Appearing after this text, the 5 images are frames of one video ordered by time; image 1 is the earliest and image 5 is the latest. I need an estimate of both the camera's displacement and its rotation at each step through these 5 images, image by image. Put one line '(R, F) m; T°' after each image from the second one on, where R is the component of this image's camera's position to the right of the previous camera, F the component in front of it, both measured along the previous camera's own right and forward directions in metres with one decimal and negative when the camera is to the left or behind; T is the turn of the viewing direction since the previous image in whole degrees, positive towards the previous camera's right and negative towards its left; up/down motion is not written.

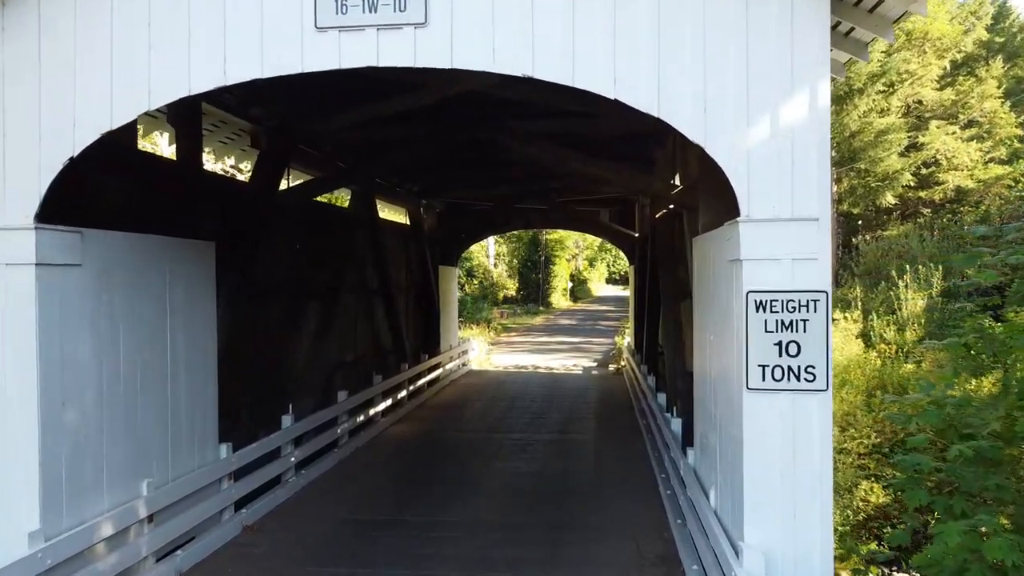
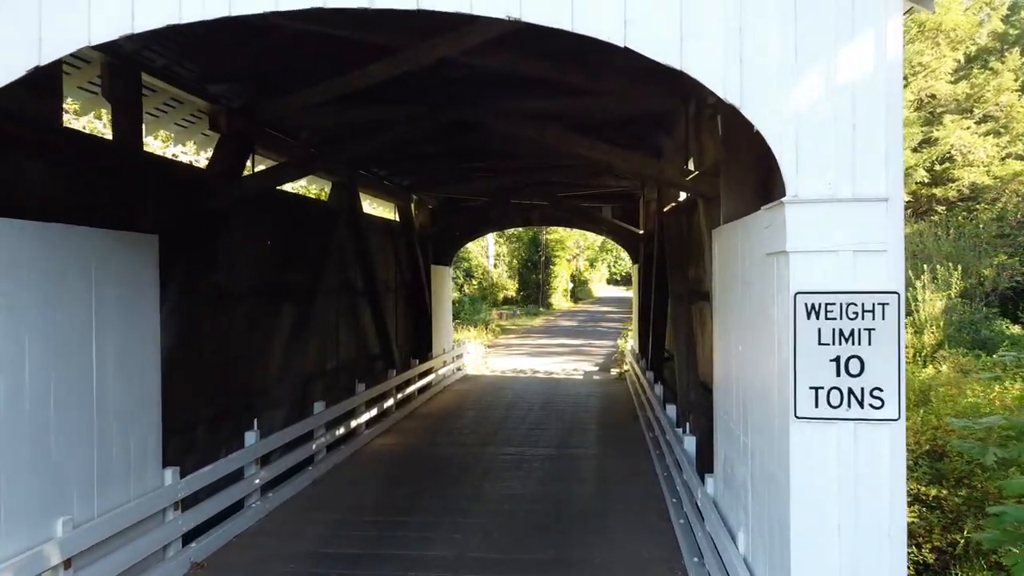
(0.0, +0.7) m; 0°
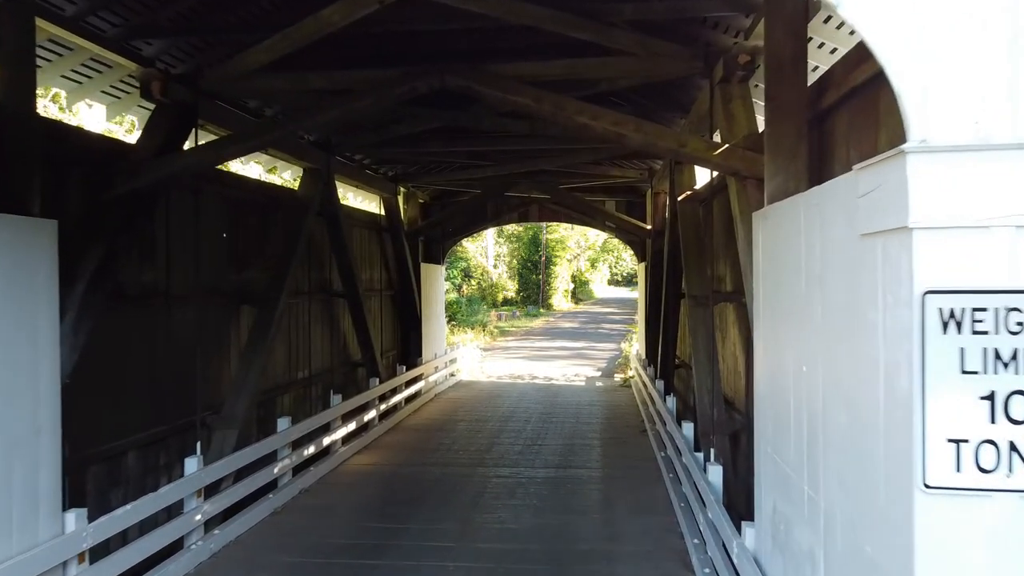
(0.0, +0.9) m; 0°
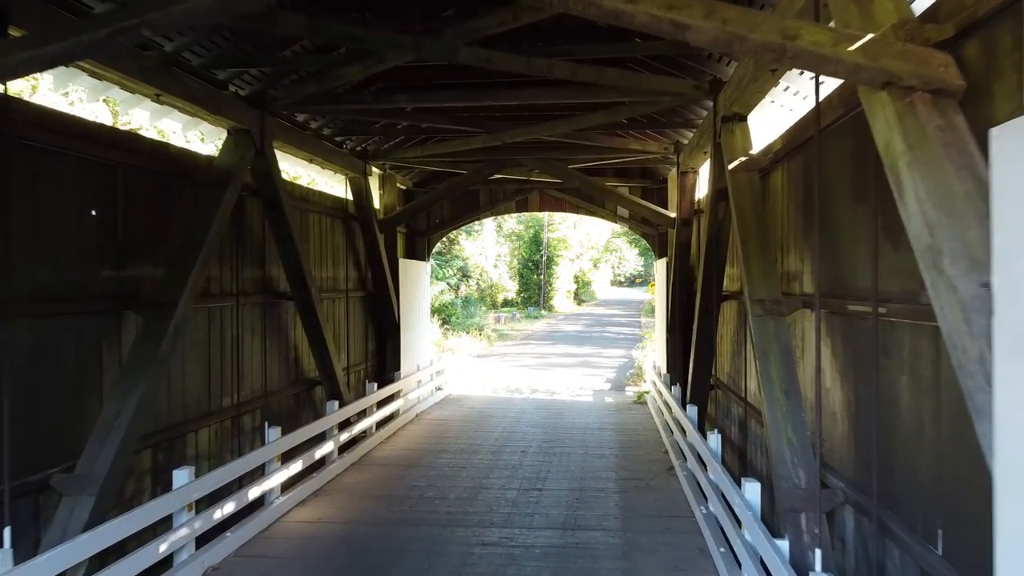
(0.0, +1.7) m; 0°
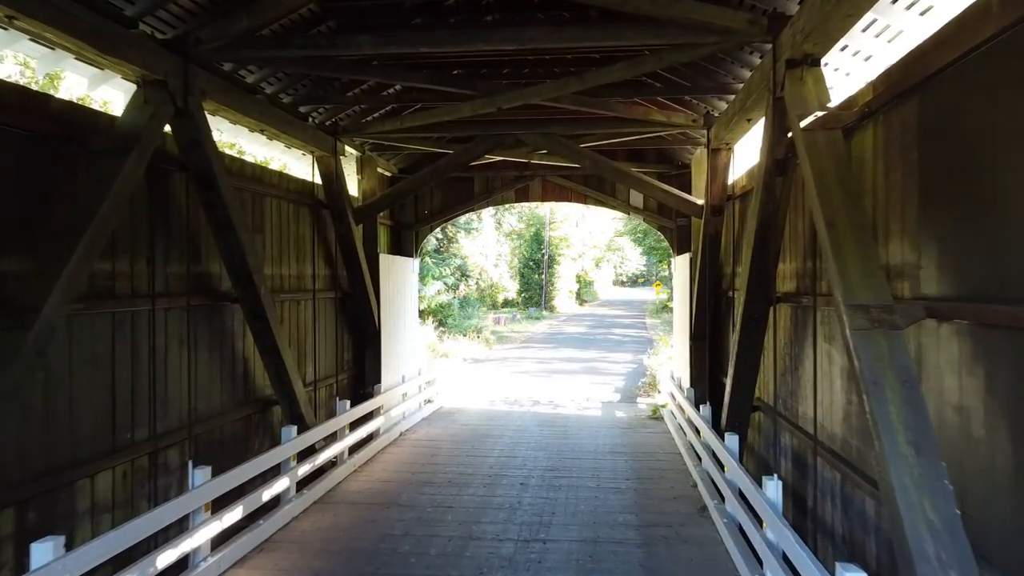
(0.0, +1.2) m; 0°
